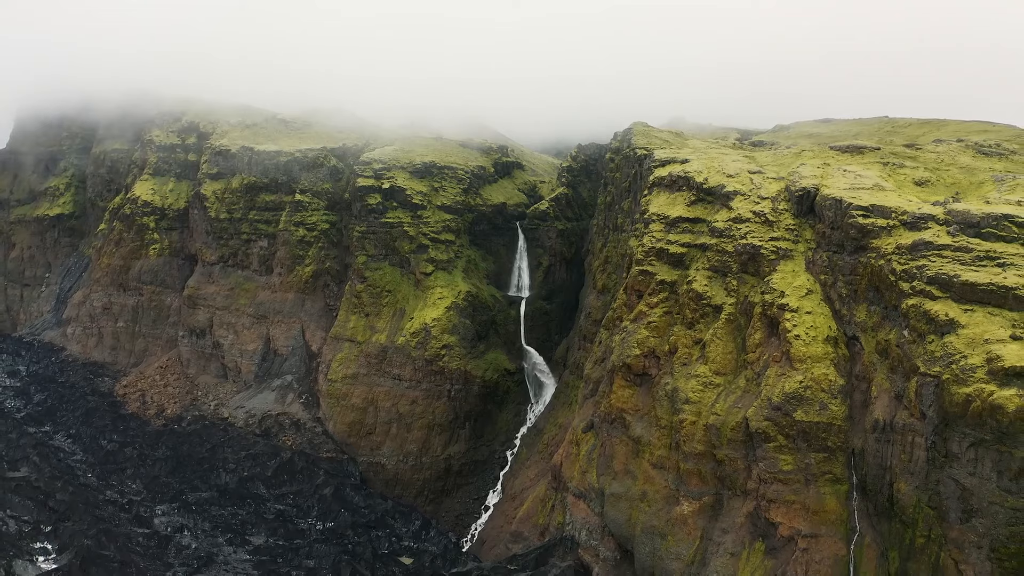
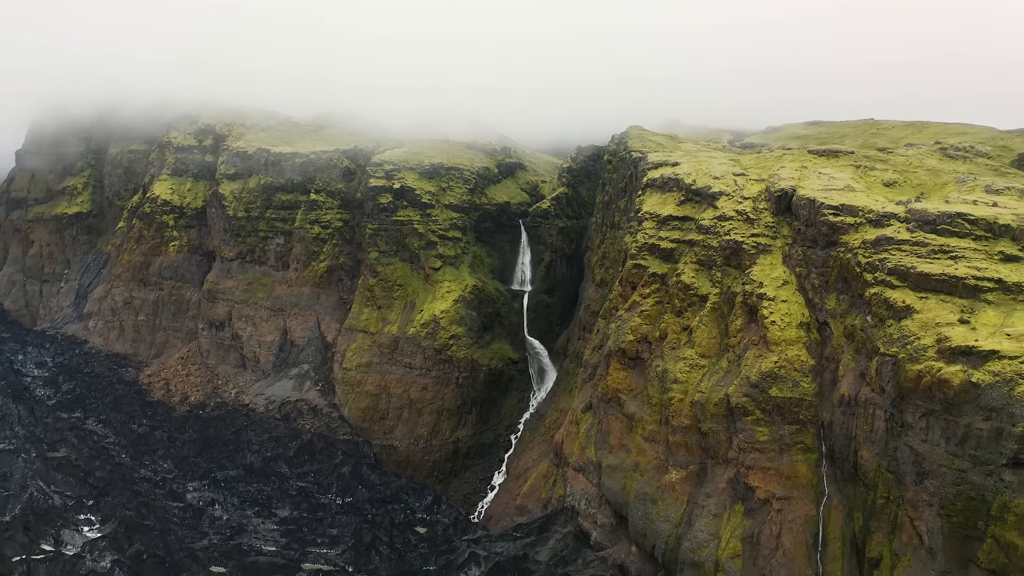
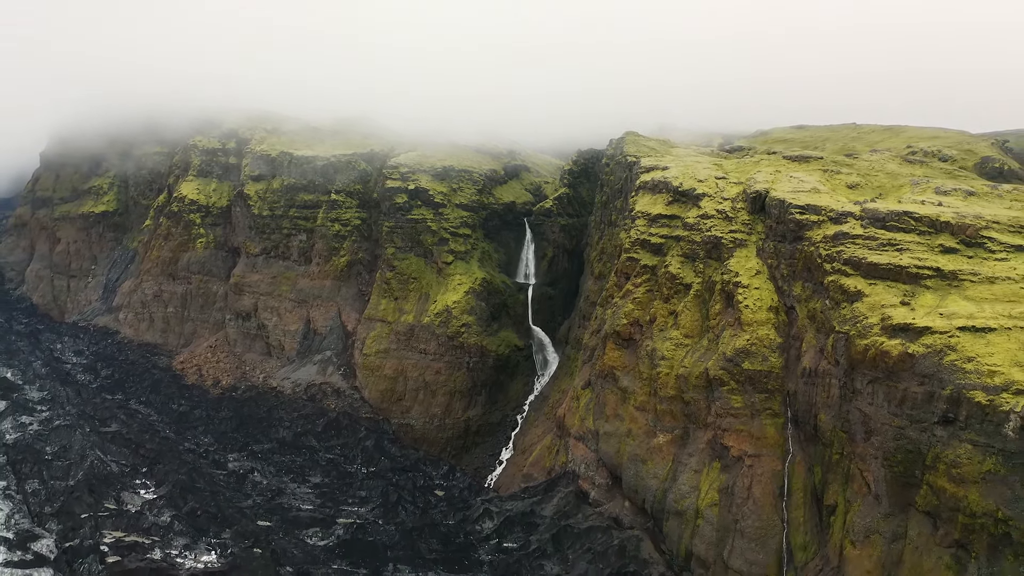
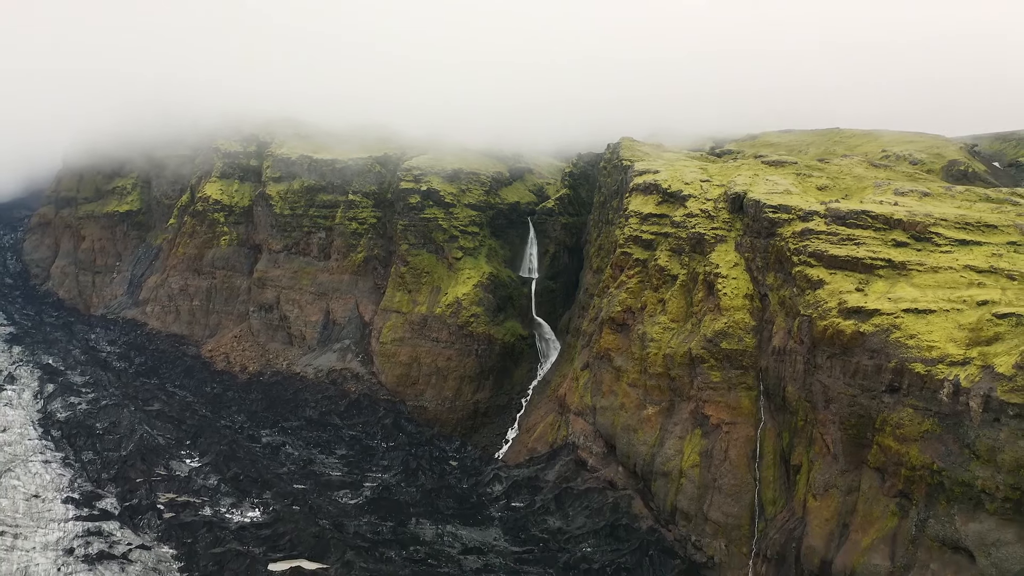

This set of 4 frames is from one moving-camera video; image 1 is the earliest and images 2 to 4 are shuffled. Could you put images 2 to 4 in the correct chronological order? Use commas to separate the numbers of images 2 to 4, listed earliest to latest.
2, 3, 4
